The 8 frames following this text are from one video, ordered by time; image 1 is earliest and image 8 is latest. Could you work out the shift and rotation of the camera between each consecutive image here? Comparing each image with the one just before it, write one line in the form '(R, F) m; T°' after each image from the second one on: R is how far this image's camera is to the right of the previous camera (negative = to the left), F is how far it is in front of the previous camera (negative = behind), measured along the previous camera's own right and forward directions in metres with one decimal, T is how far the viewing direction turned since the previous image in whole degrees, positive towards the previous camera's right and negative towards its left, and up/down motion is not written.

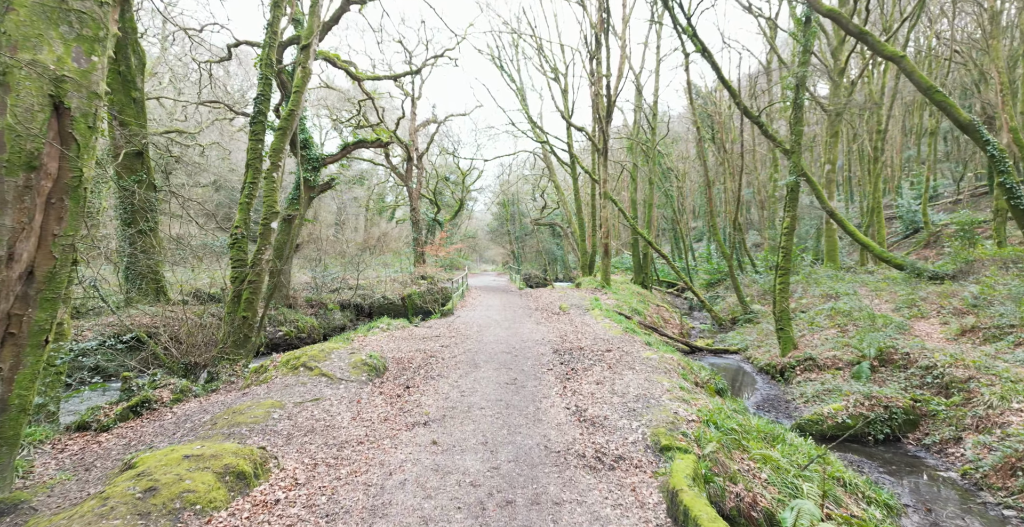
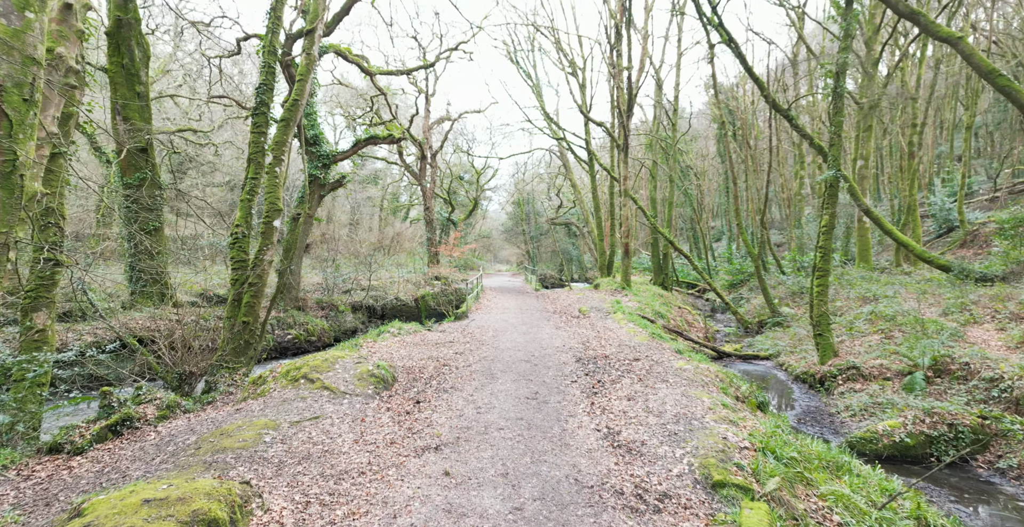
(-0.1, +0.6) m; -2°
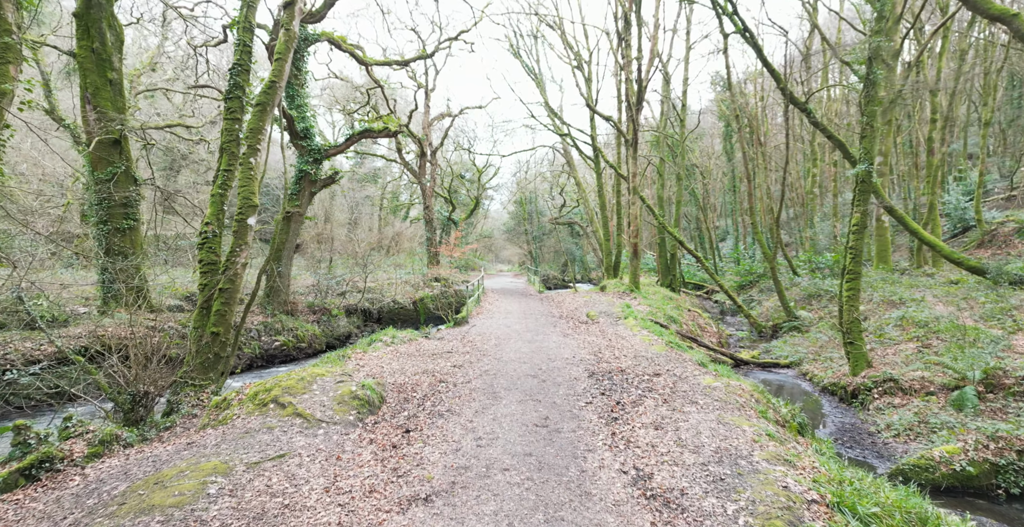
(0.0, +0.8) m; 0°
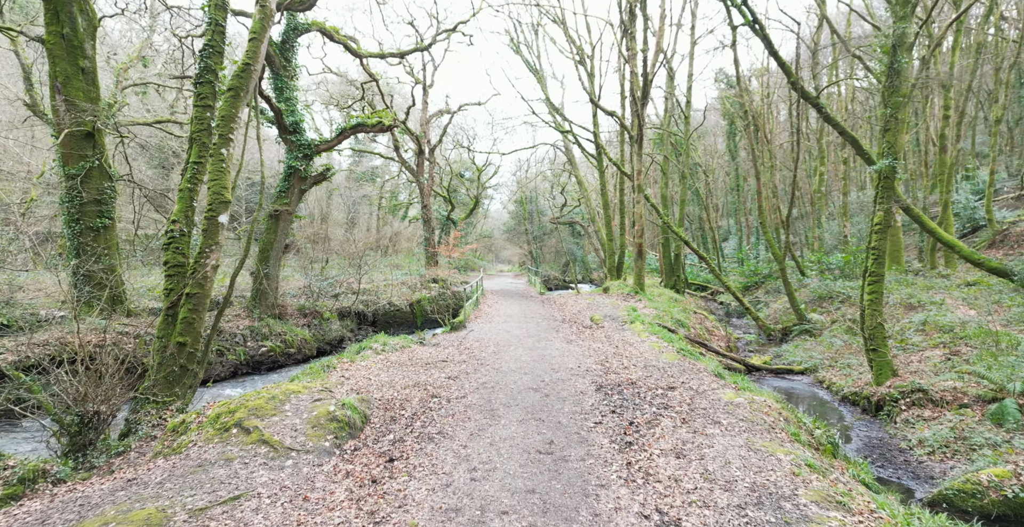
(0.0, +0.6) m; 0°
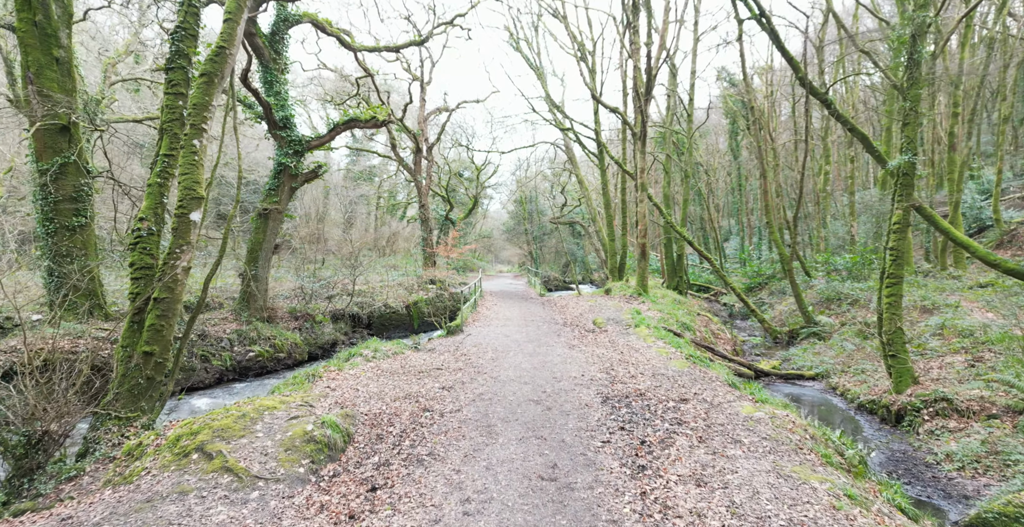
(0.0, +0.5) m; 0°
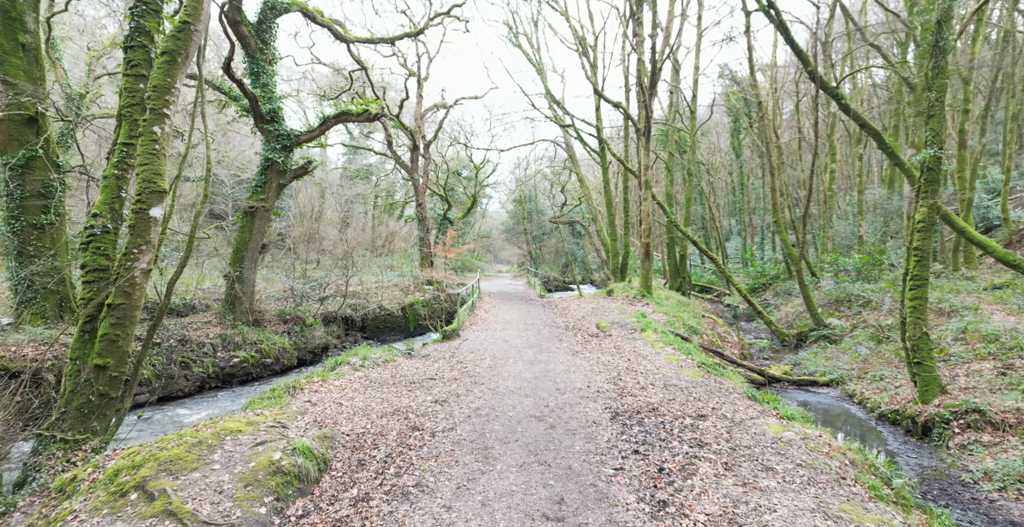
(0.0, +0.6) m; 0°
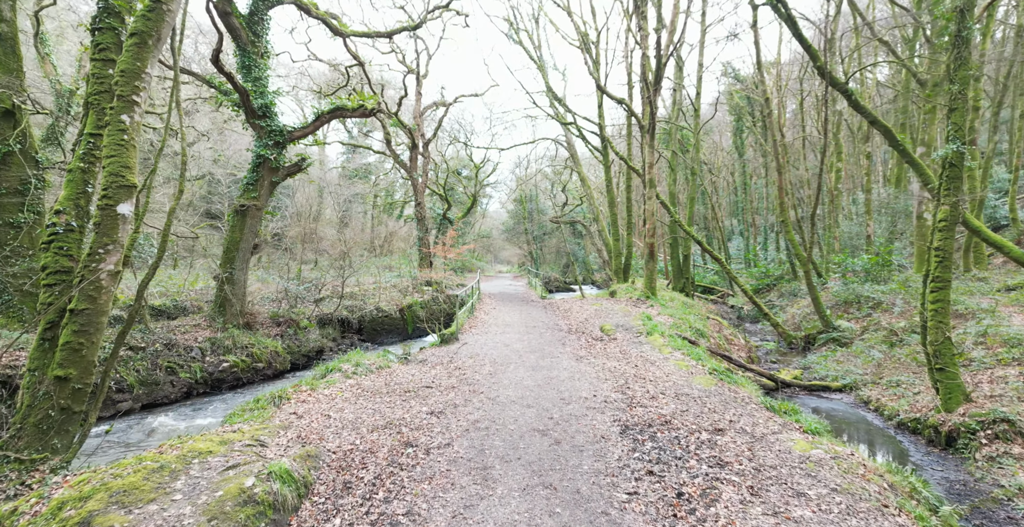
(0.0, +0.4) m; 0°
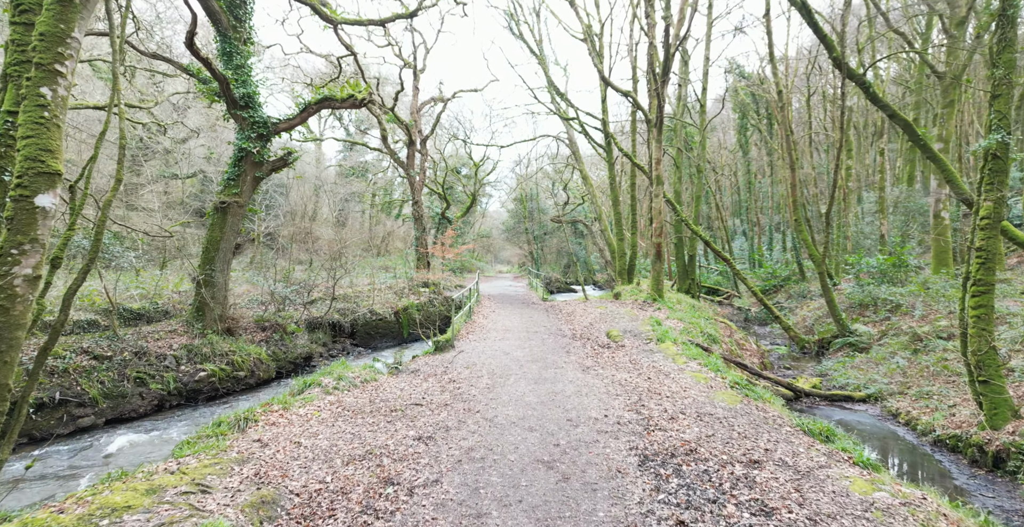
(0.0, +0.7) m; 0°
